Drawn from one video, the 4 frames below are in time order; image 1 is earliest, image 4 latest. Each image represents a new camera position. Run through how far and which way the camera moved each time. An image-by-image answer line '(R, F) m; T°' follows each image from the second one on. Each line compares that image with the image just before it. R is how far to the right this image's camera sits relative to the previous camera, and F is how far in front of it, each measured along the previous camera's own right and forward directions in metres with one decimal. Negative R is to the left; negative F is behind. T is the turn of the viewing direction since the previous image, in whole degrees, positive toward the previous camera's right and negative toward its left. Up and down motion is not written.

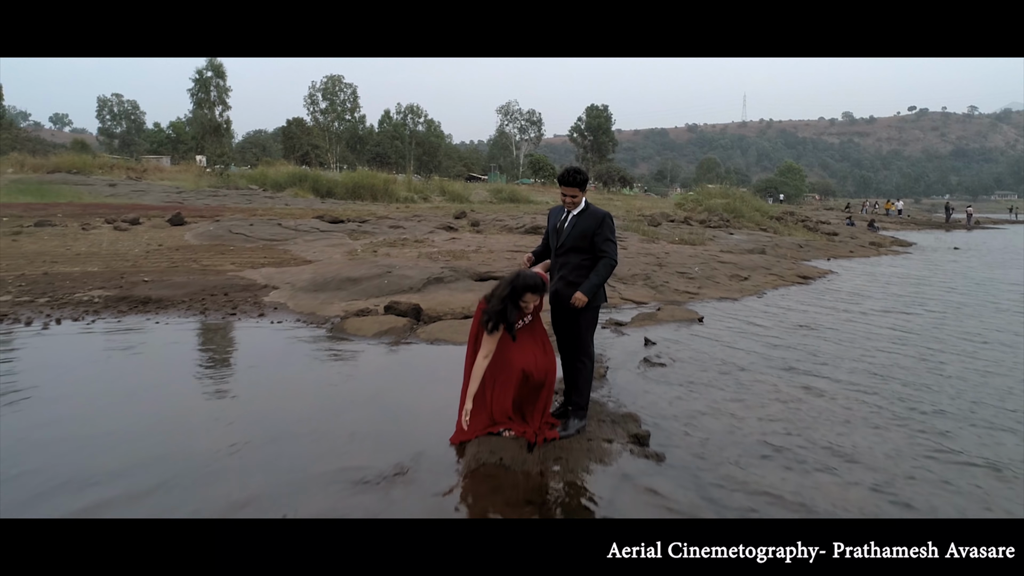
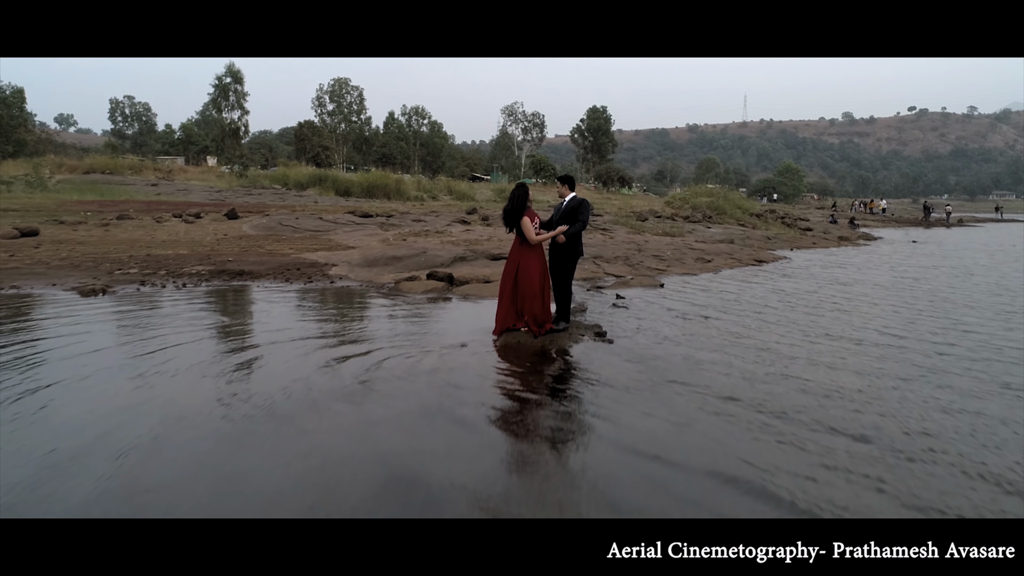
(-0.1, -2.1) m; 0°
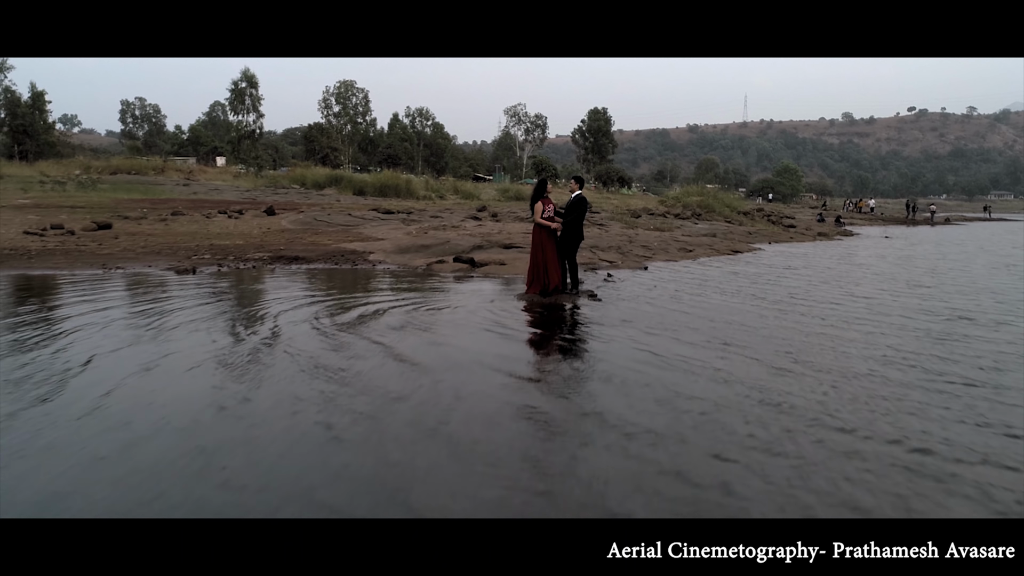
(-0.2, -1.8) m; 0°
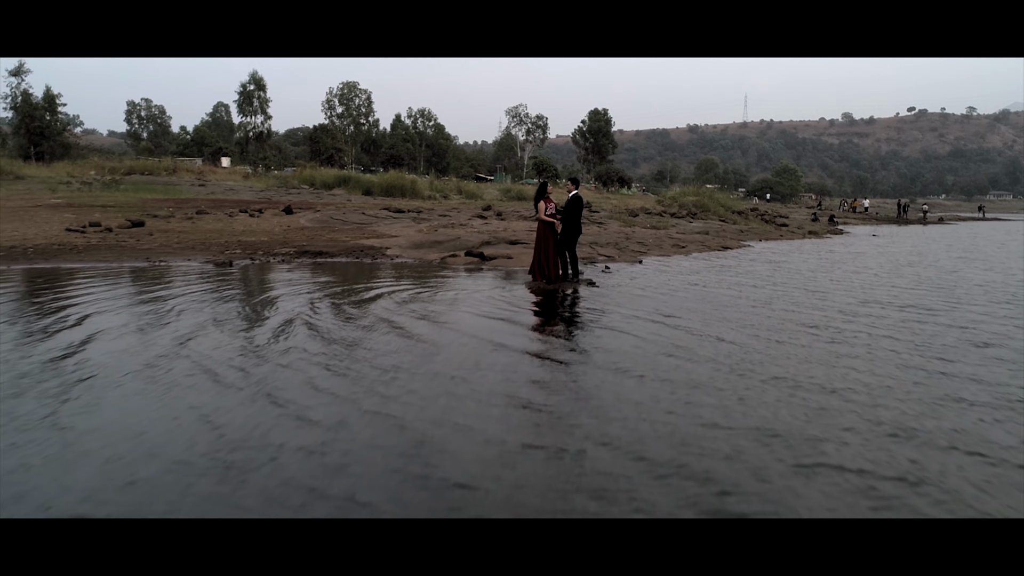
(-0.1, -1.0) m; 0°
